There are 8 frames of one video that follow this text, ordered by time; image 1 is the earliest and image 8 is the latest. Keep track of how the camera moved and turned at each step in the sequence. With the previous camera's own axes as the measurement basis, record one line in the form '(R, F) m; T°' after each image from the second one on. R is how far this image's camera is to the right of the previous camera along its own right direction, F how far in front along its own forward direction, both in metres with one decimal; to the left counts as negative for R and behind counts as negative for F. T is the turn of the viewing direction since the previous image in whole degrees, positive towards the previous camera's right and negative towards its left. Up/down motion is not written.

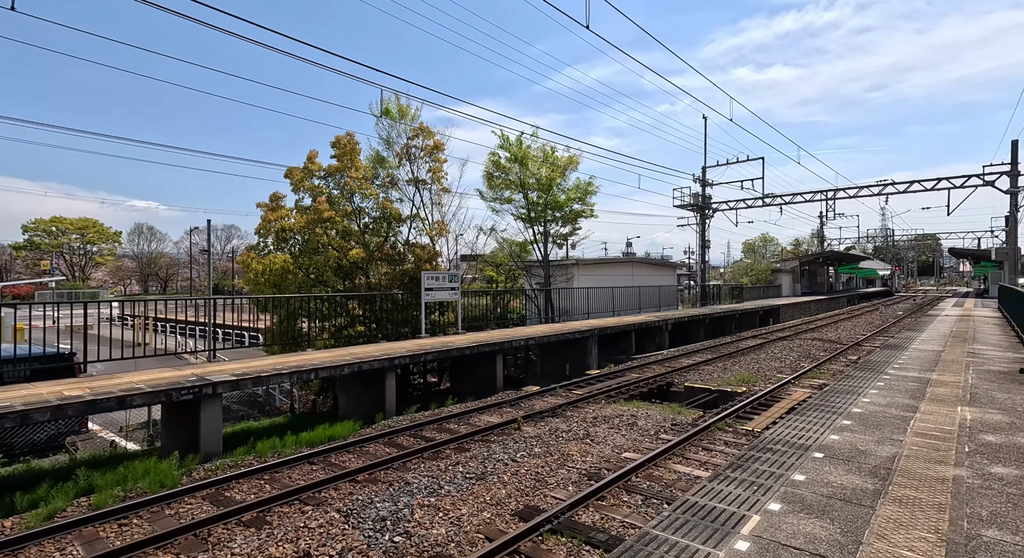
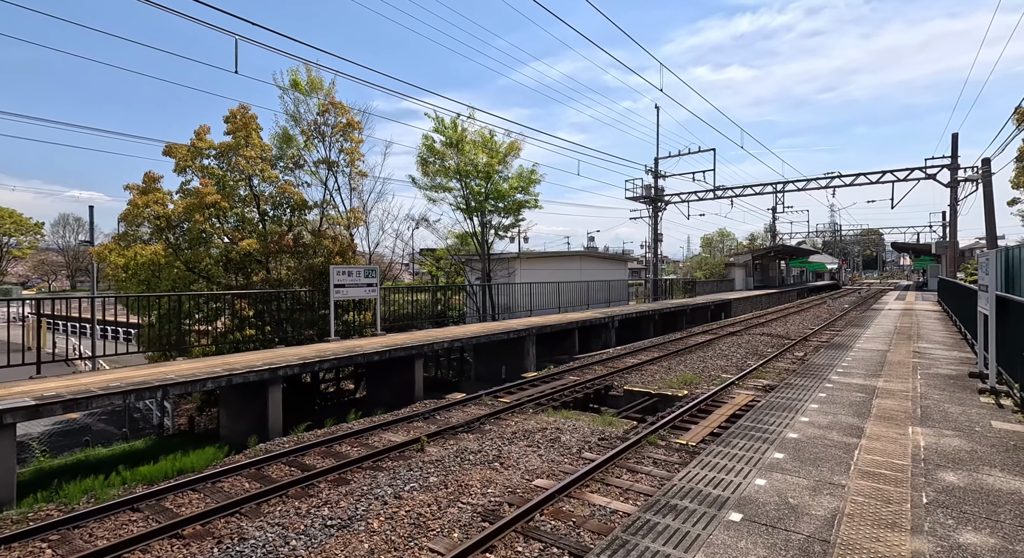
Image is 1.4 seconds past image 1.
(+0.8, +1.1) m; +4°
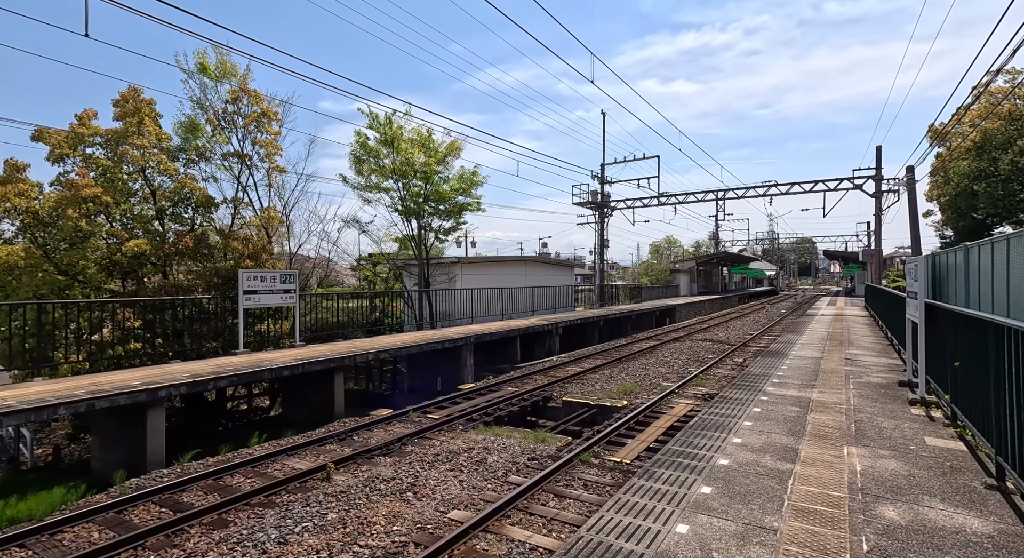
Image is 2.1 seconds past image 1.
(+0.4, +0.6) m; +5°
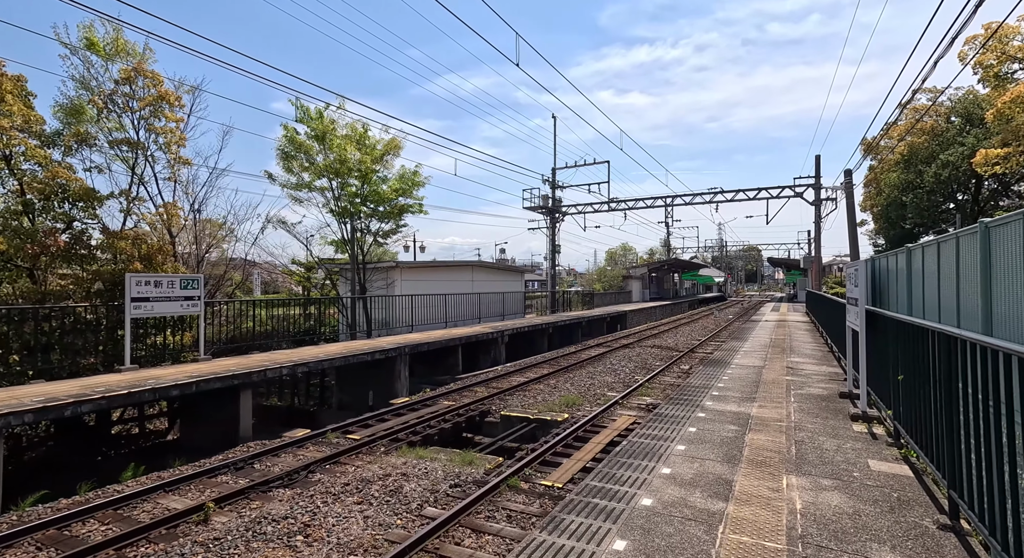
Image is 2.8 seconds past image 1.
(+0.4, +0.7) m; +5°
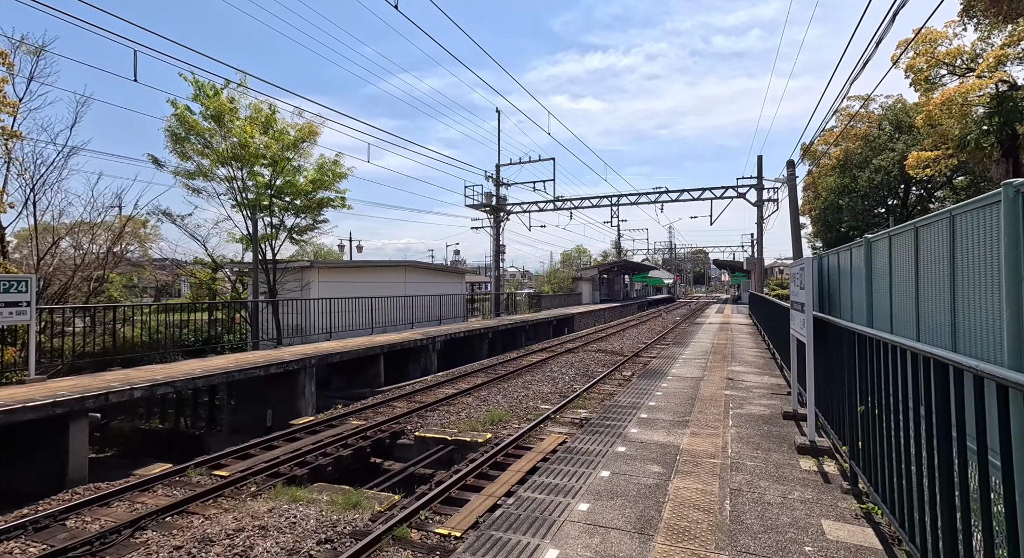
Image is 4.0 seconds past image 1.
(+0.7, +1.2) m; +5°
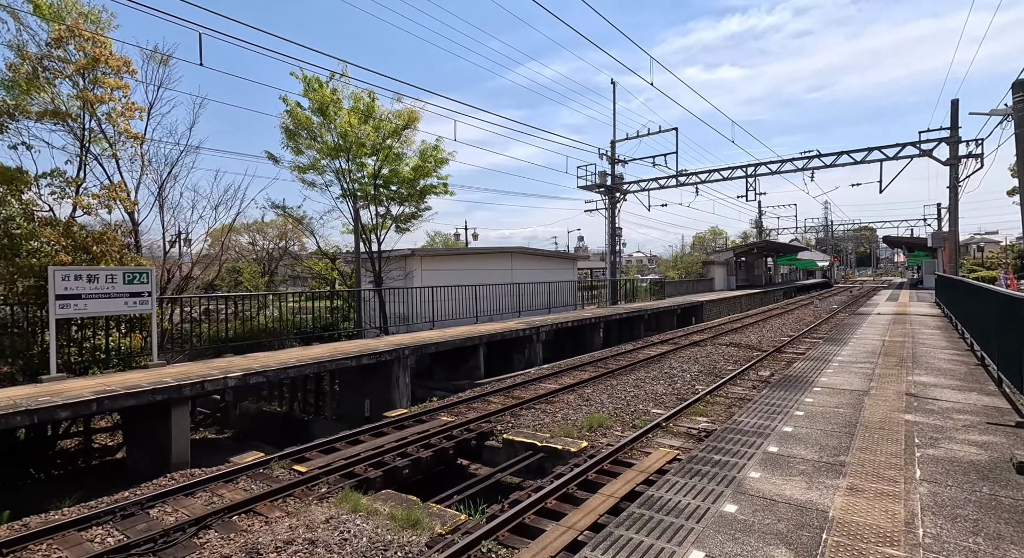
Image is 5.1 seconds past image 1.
(+0.5, +1.0) m; -13°
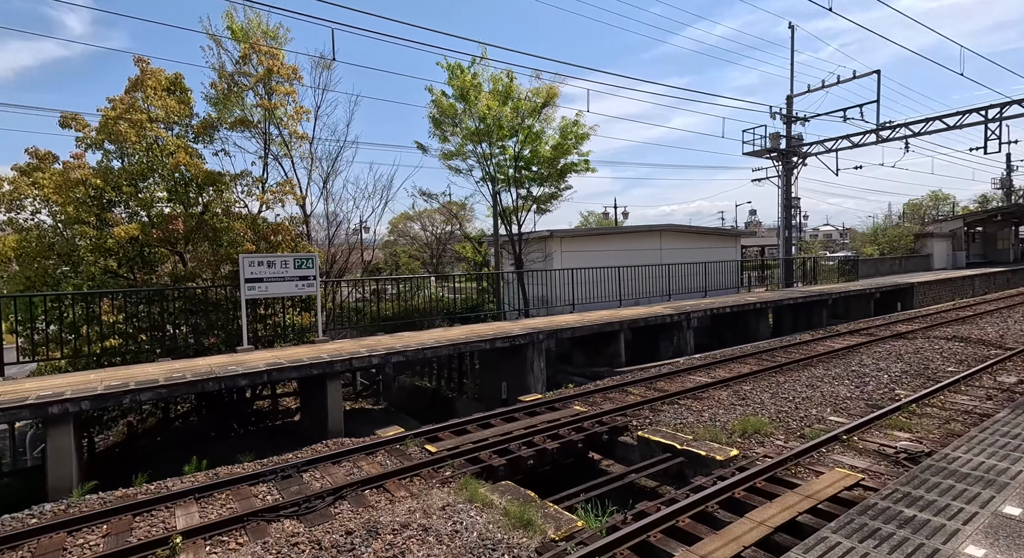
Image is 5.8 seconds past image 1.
(+0.5, +0.5) m; -17°
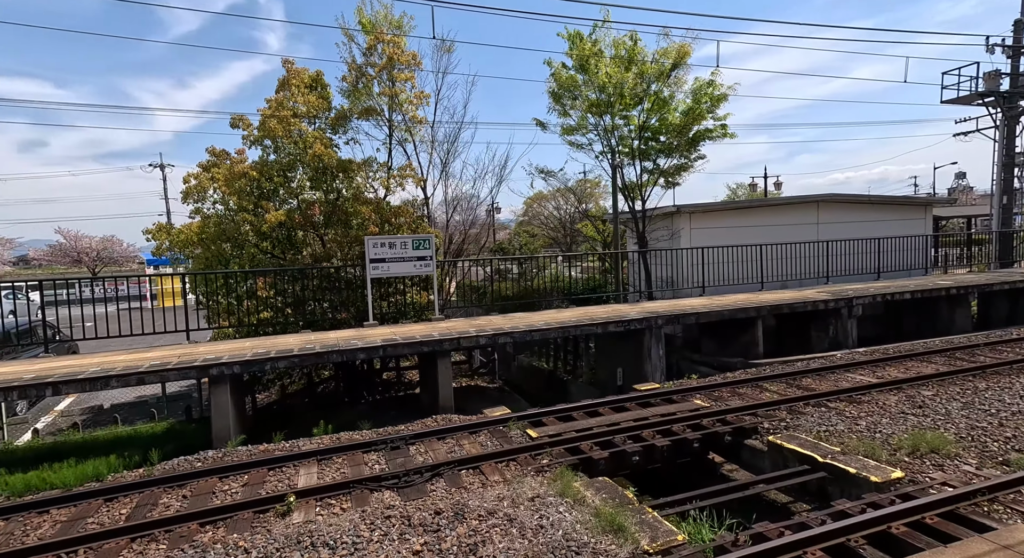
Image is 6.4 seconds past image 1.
(+0.7, +0.5) m; -16°
